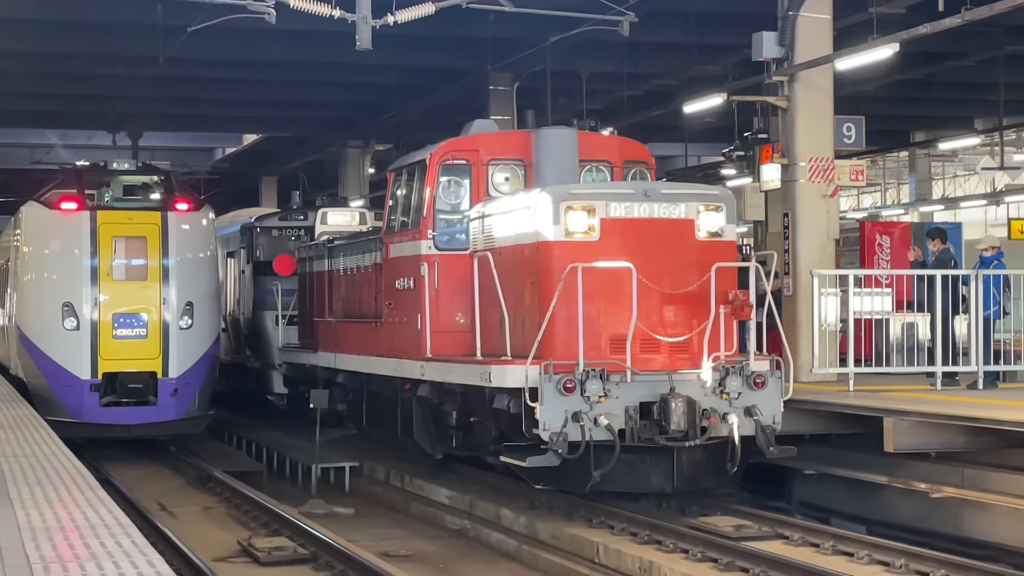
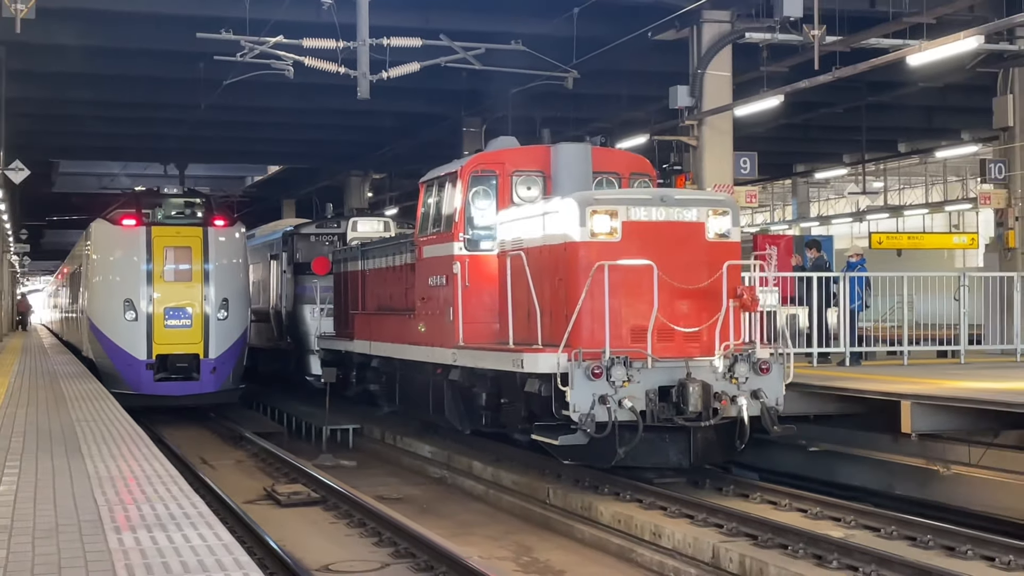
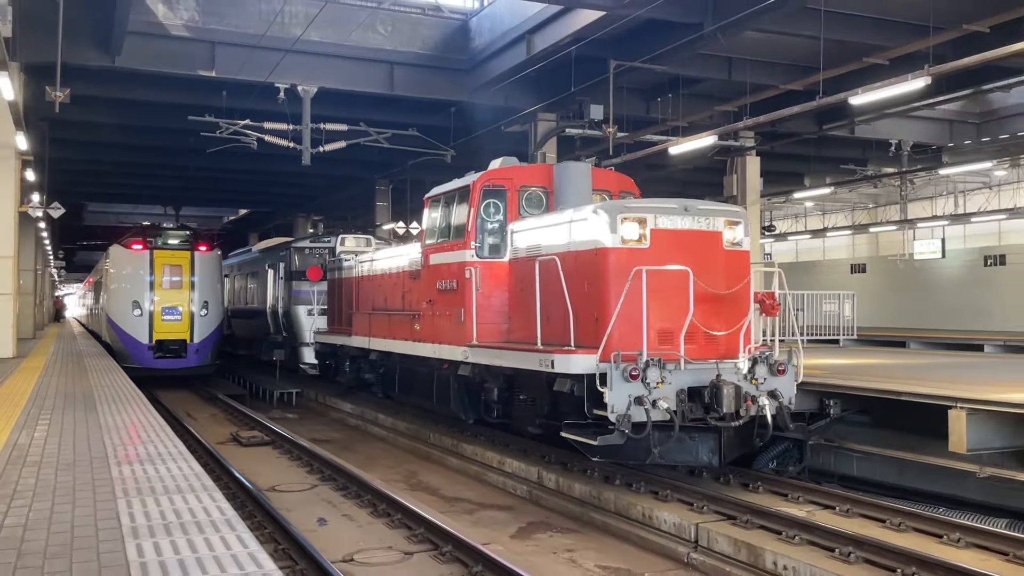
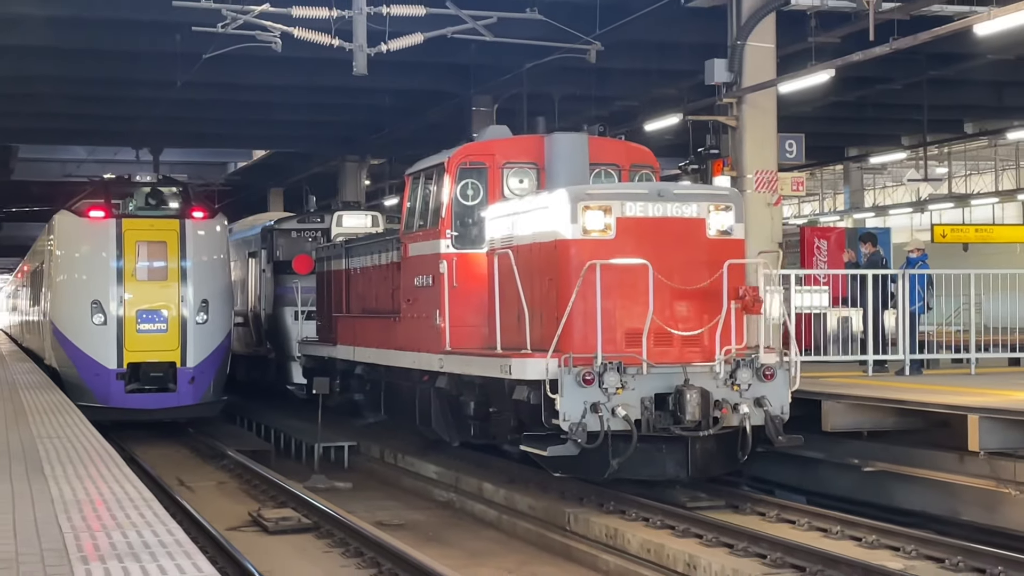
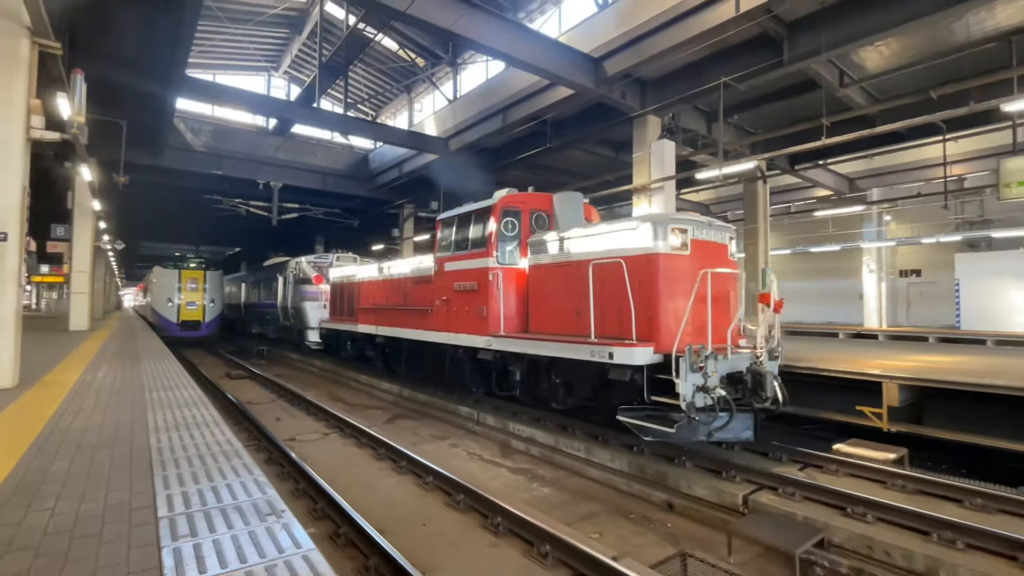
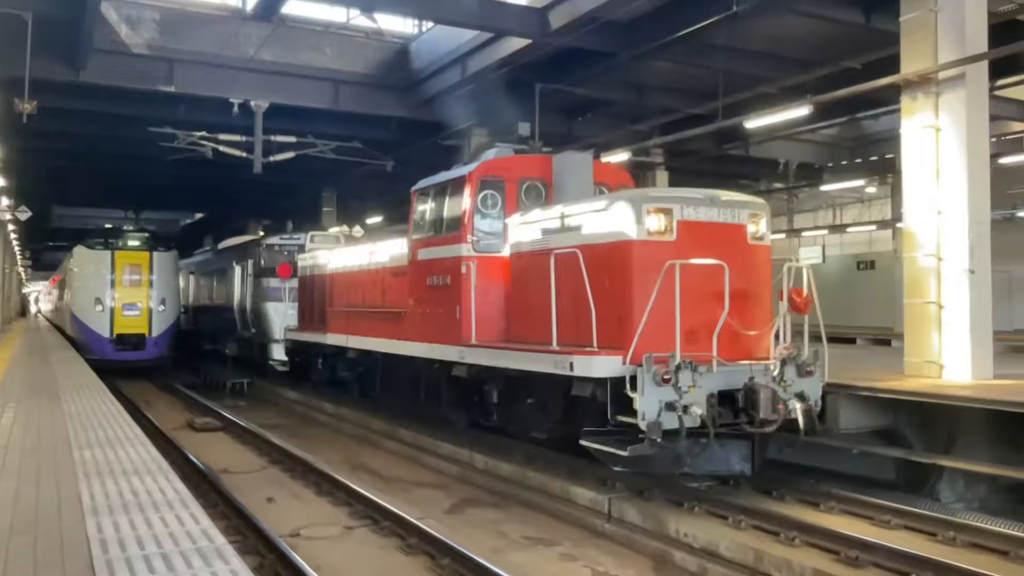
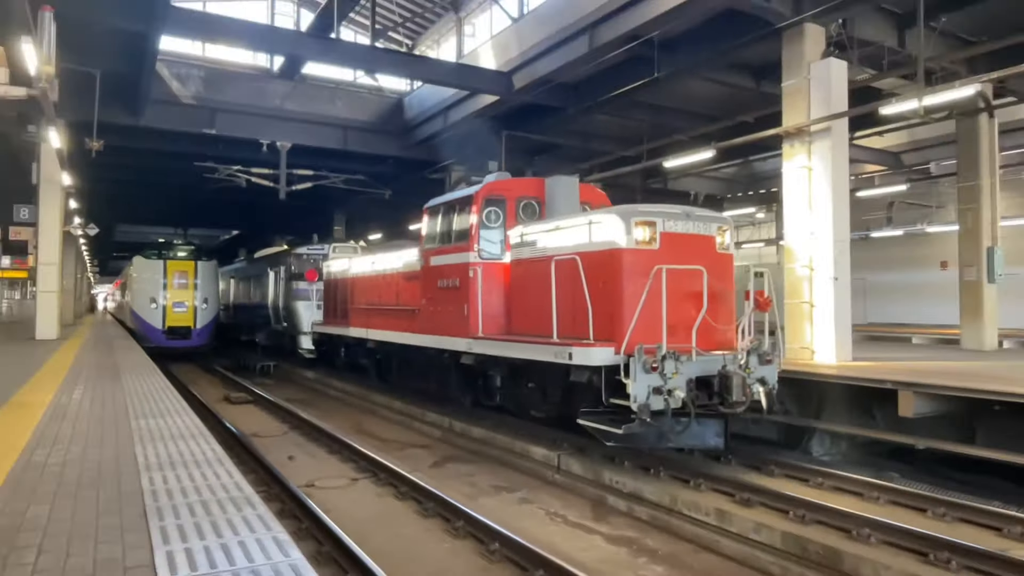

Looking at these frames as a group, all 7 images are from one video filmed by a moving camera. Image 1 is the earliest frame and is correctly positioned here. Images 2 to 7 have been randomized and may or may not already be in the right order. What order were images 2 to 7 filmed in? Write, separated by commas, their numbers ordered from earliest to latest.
4, 2, 3, 6, 7, 5
